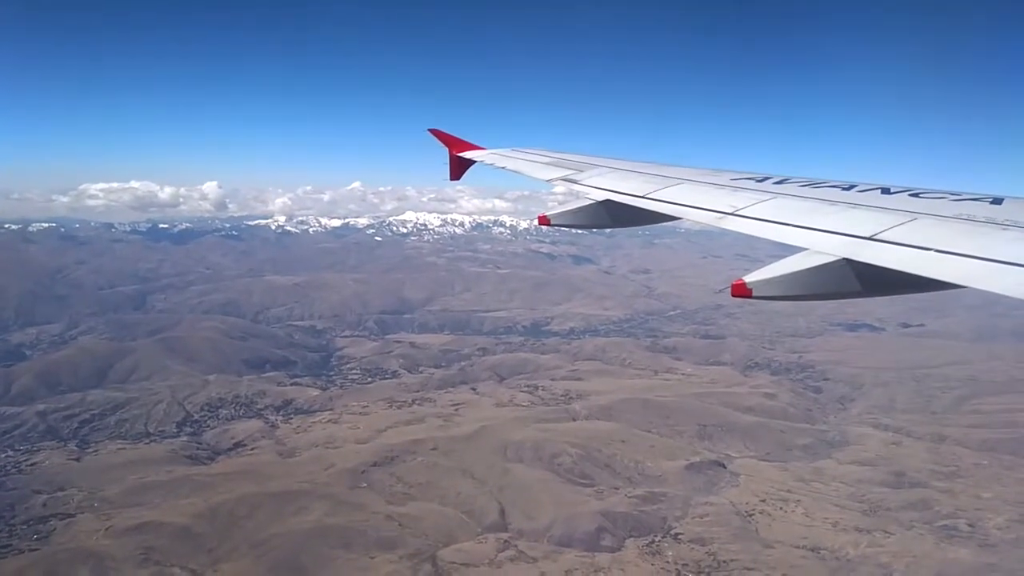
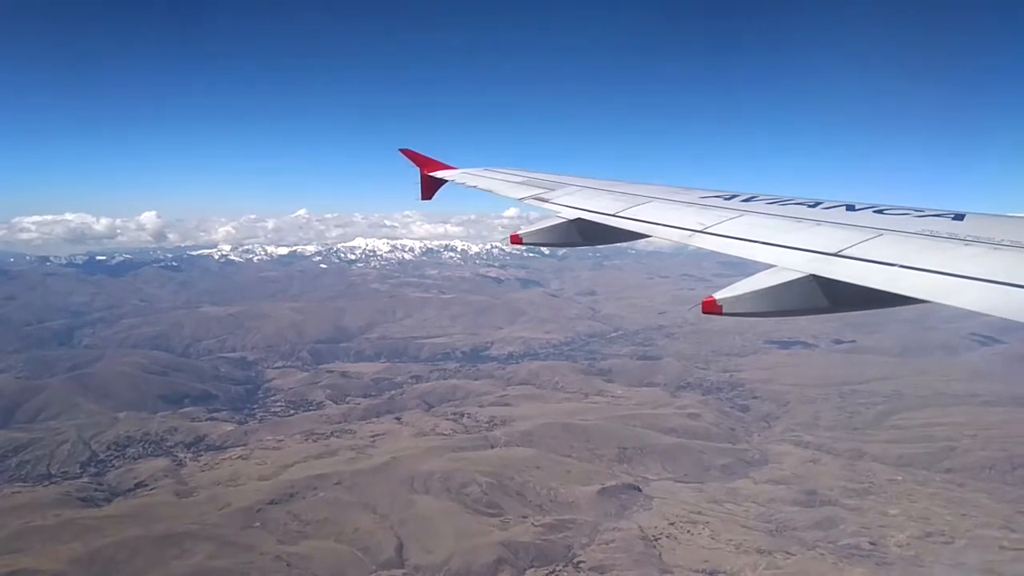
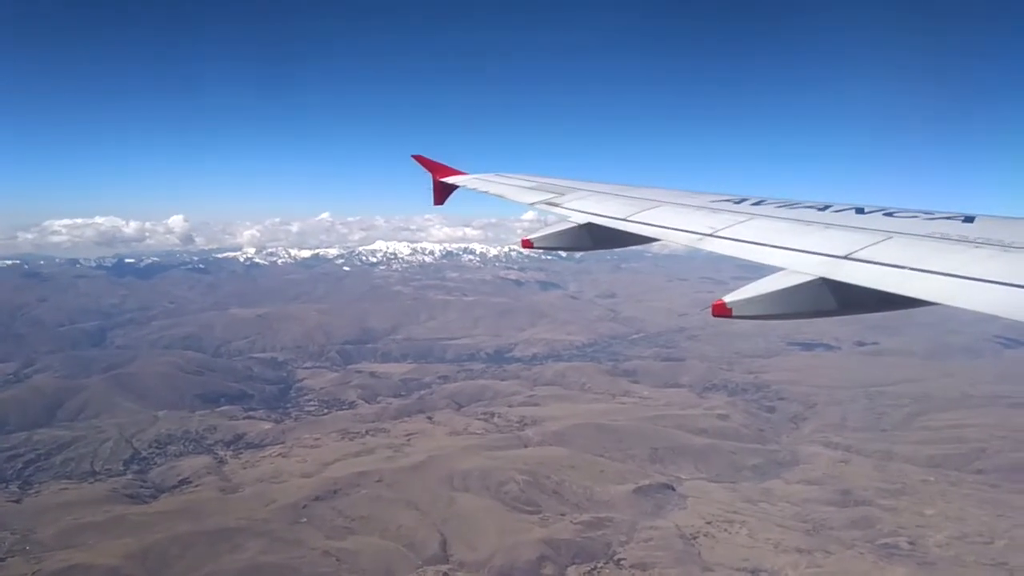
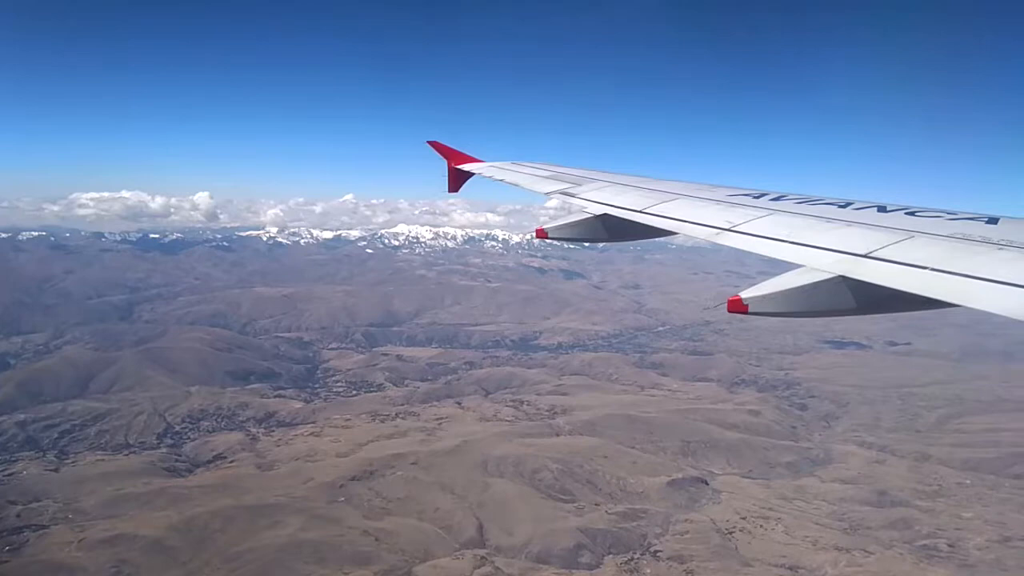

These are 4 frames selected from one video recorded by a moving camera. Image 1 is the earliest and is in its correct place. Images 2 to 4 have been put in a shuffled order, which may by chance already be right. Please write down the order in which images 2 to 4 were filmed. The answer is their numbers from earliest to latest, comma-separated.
4, 3, 2
